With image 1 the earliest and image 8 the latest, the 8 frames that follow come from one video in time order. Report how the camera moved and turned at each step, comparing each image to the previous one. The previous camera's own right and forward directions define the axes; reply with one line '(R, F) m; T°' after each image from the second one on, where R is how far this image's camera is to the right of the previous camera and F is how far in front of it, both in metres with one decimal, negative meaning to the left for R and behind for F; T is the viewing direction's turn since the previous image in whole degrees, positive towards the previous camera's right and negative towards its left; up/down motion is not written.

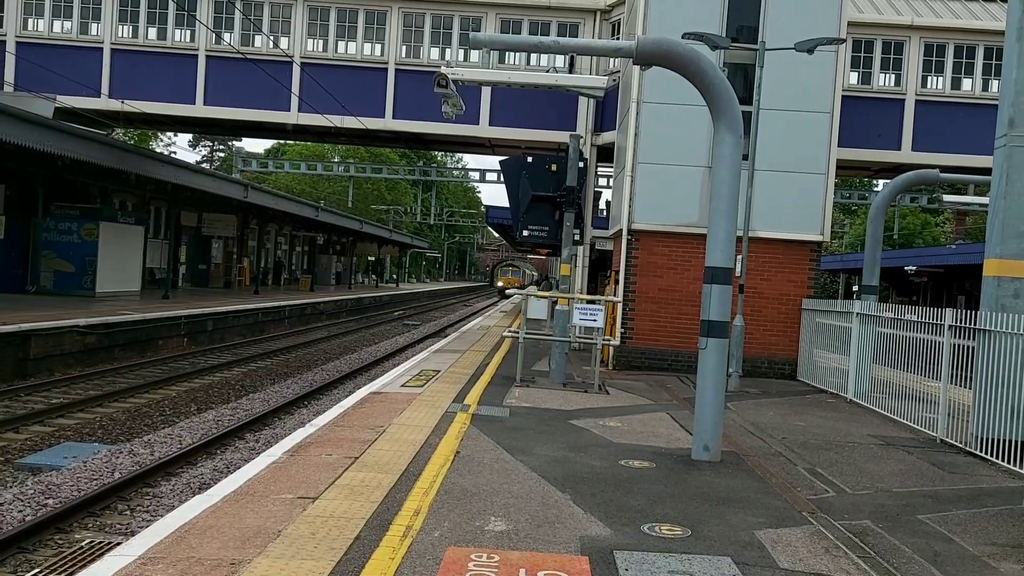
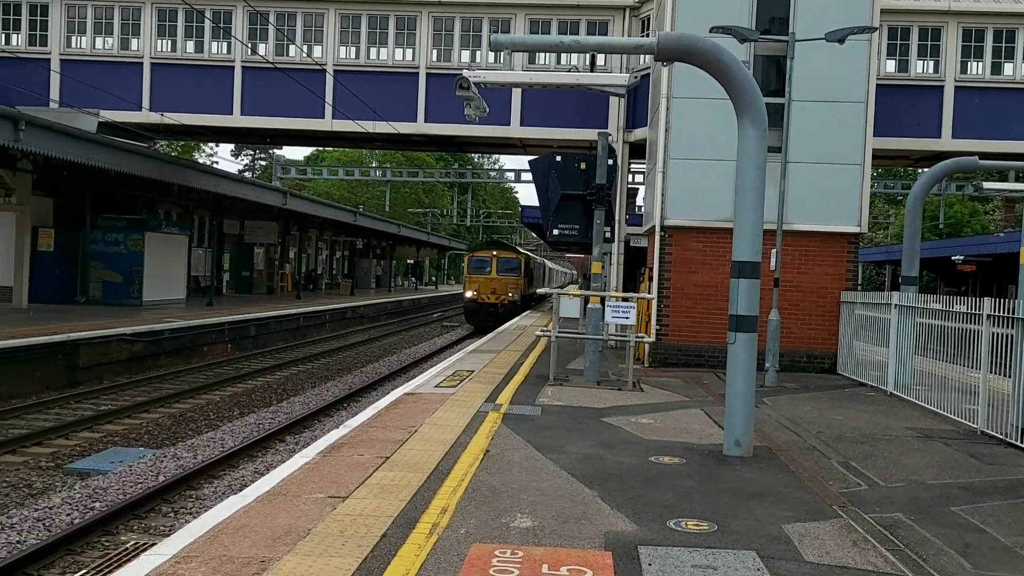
(+0.1, -0.1) m; -3°
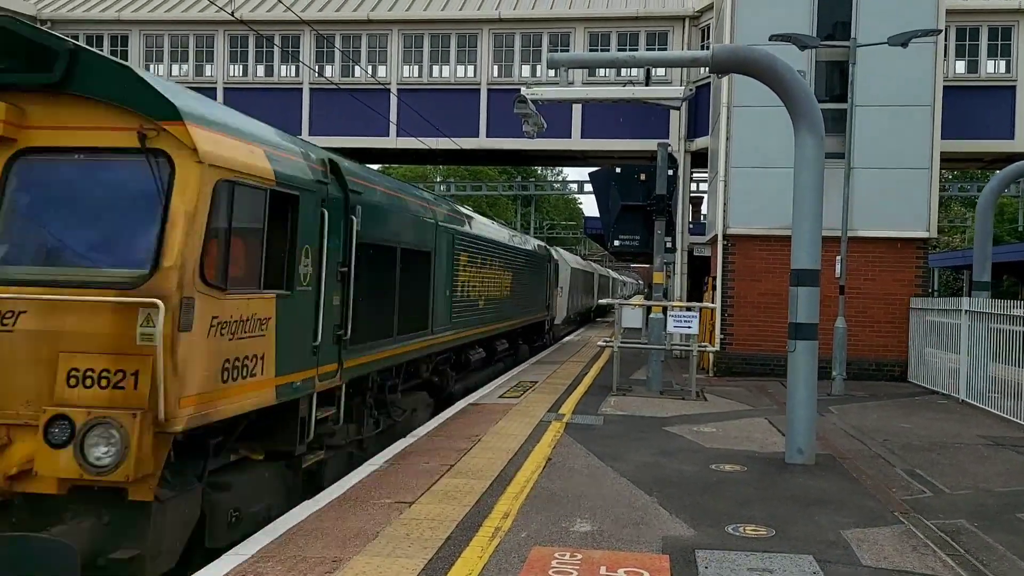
(+0.1, -0.2) m; -4°
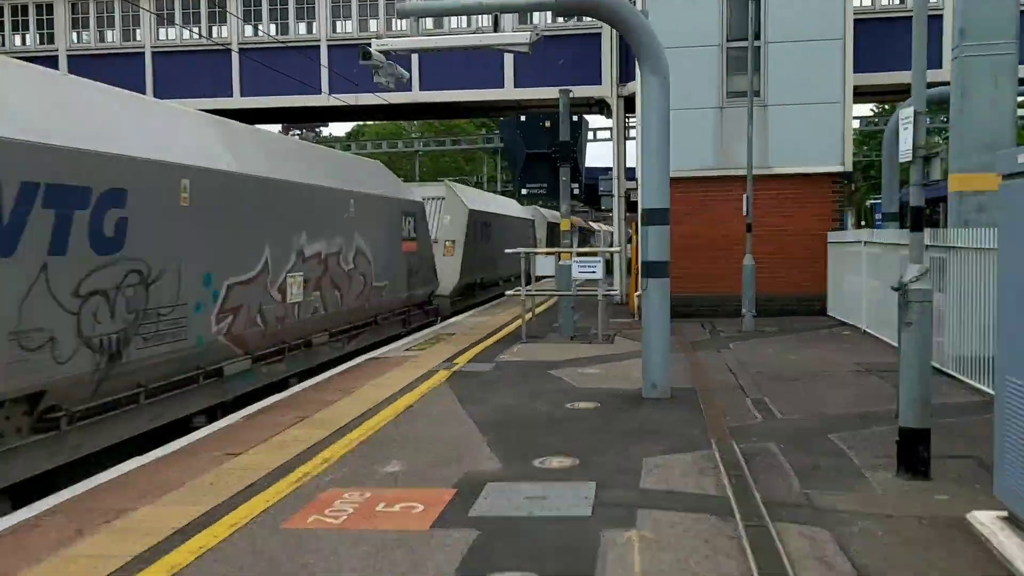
(+1.3, -0.1) m; 0°
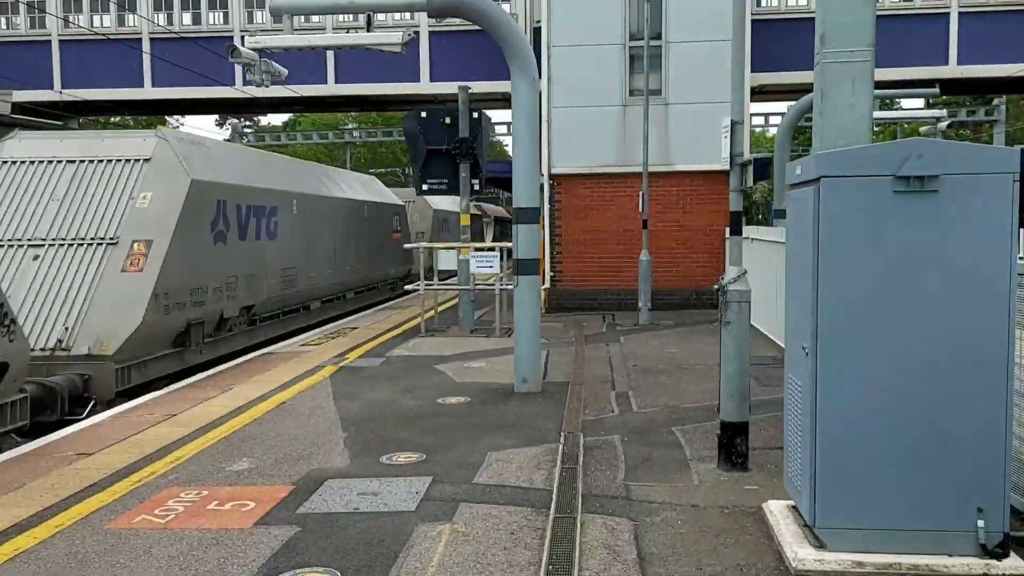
(+0.7, -0.2) m; +4°
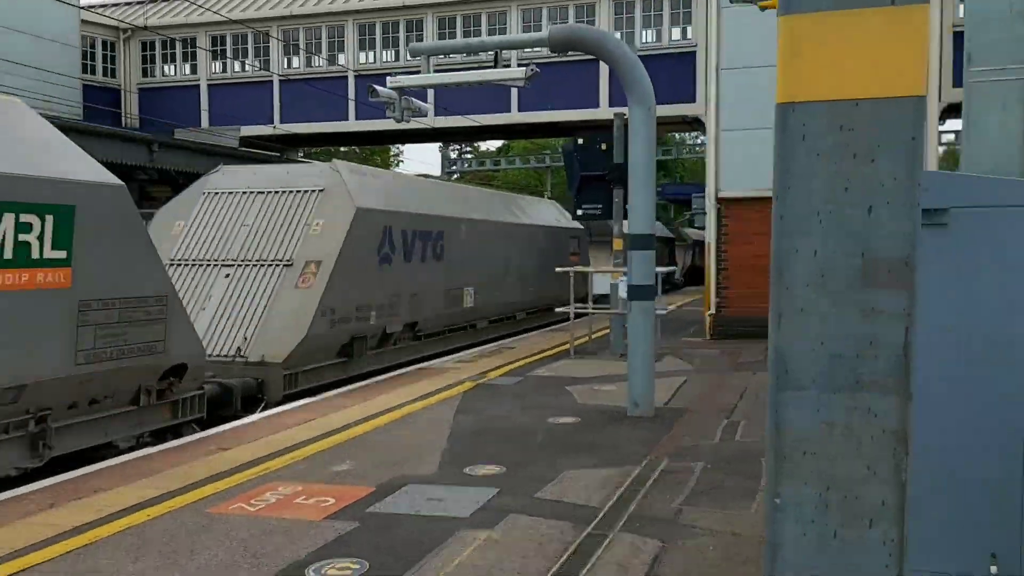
(+1.0, -0.2) m; -14°
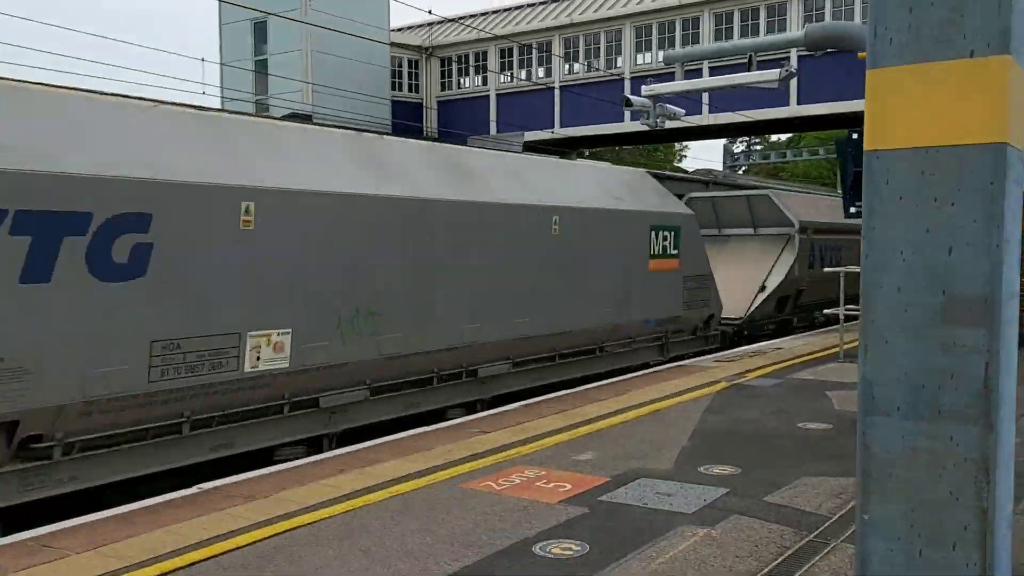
(+0.4, -0.3) m; -18°
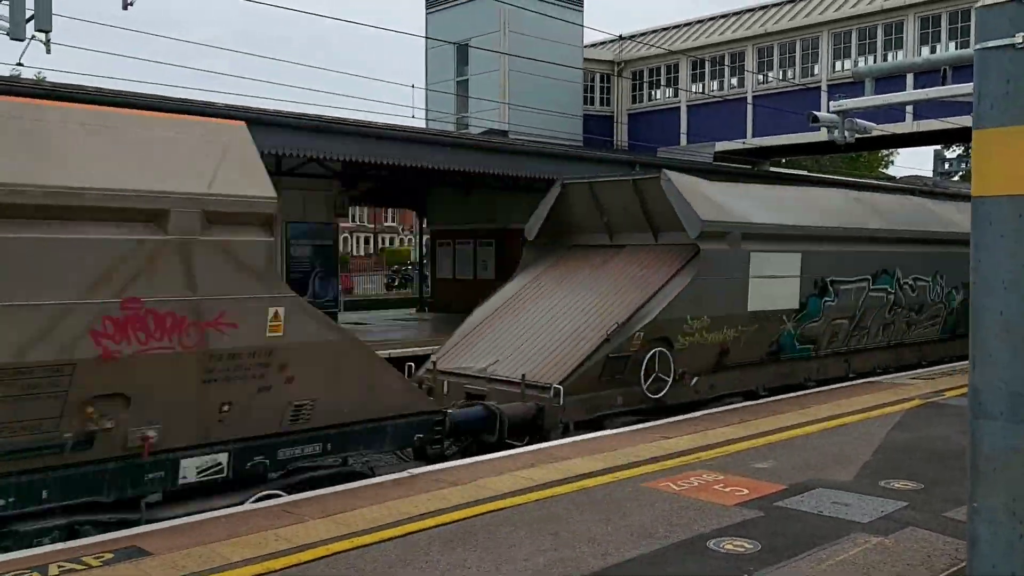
(+0.1, -0.6) m; -12°
